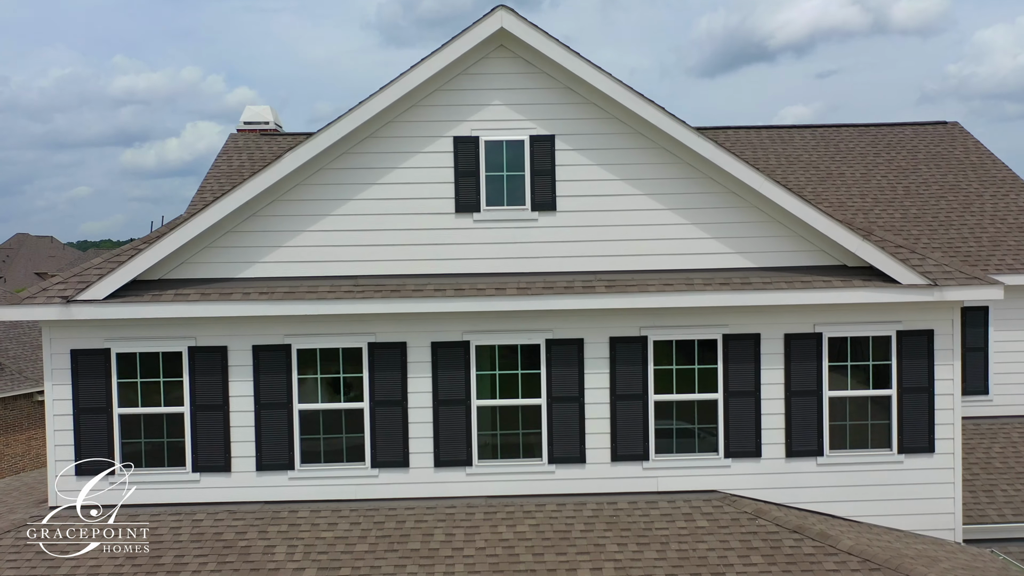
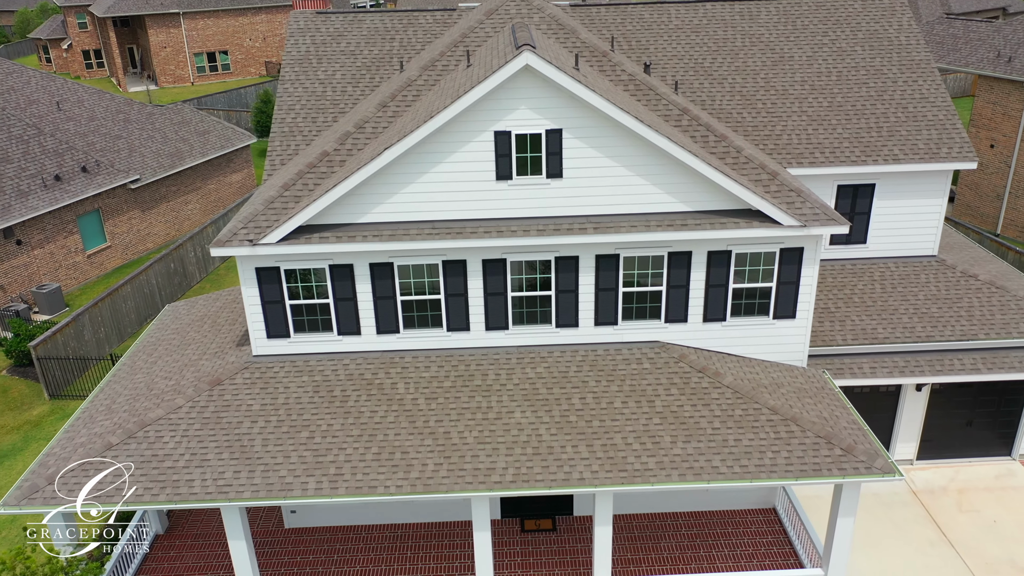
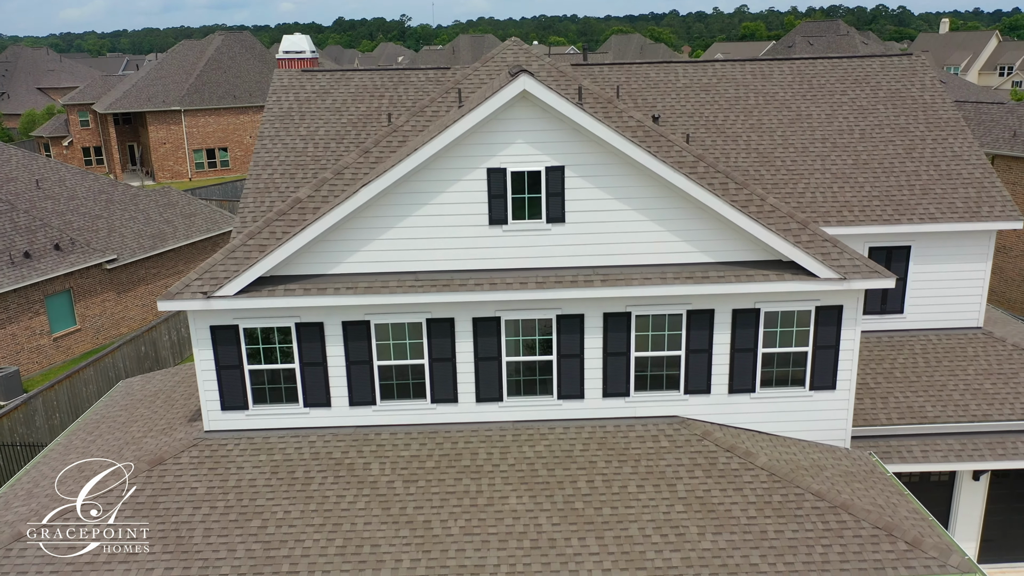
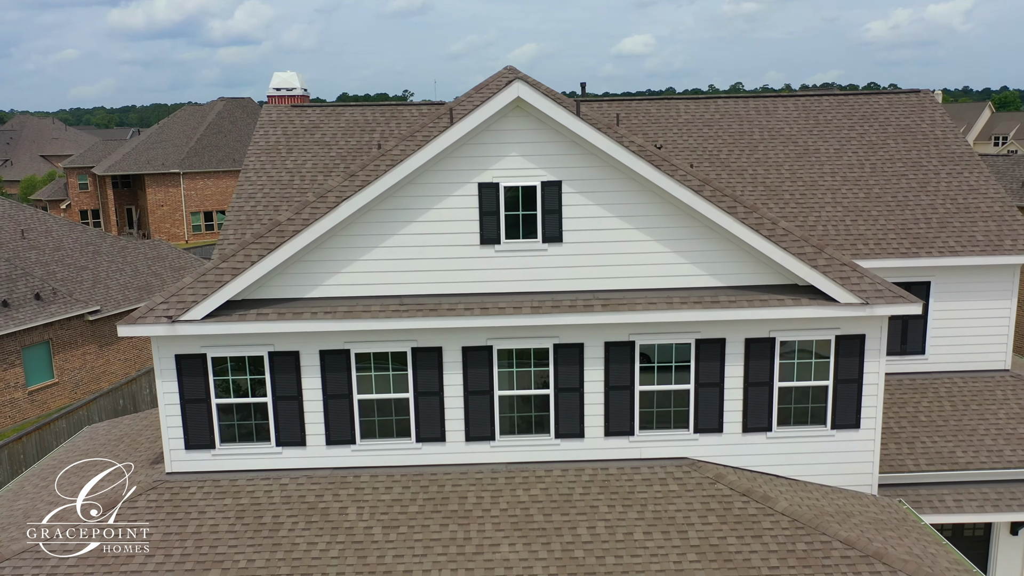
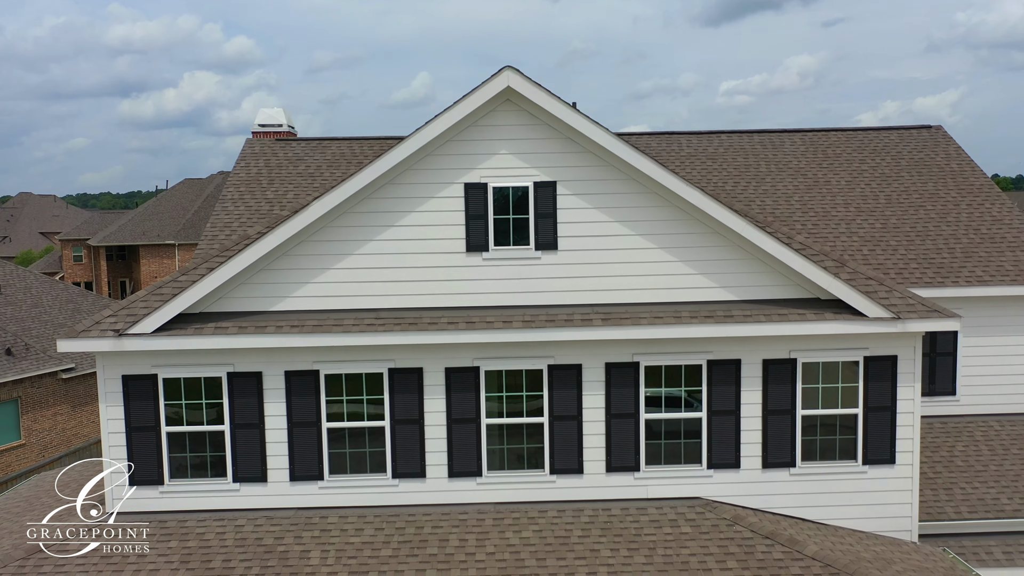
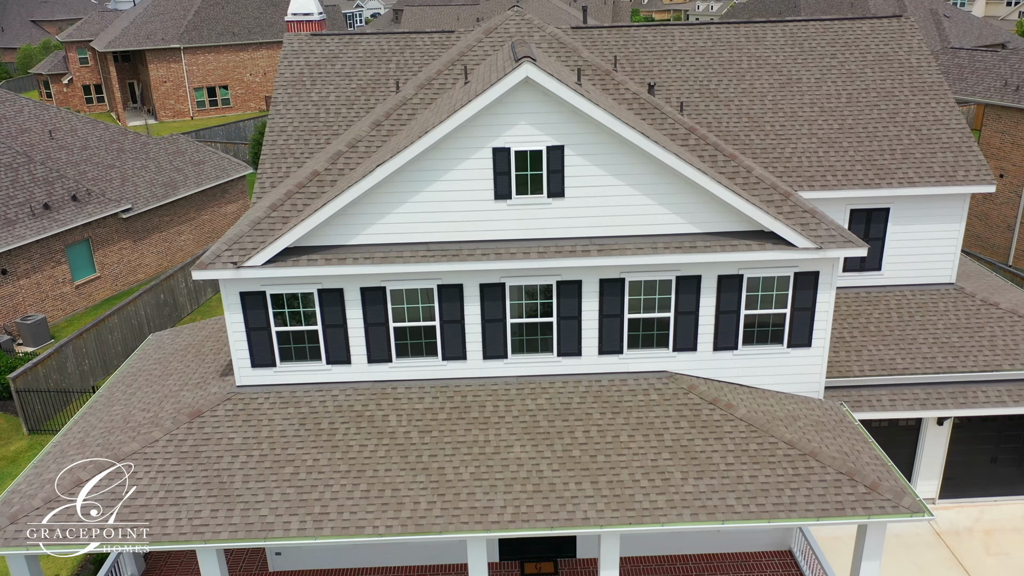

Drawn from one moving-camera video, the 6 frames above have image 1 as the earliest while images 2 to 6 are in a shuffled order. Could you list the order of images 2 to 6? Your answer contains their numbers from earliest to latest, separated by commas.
5, 4, 3, 6, 2
